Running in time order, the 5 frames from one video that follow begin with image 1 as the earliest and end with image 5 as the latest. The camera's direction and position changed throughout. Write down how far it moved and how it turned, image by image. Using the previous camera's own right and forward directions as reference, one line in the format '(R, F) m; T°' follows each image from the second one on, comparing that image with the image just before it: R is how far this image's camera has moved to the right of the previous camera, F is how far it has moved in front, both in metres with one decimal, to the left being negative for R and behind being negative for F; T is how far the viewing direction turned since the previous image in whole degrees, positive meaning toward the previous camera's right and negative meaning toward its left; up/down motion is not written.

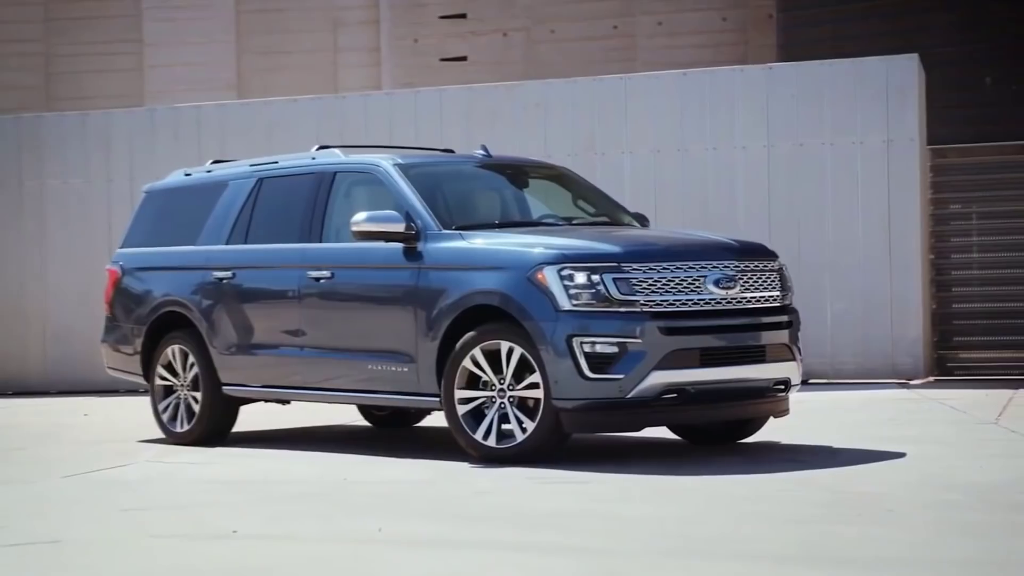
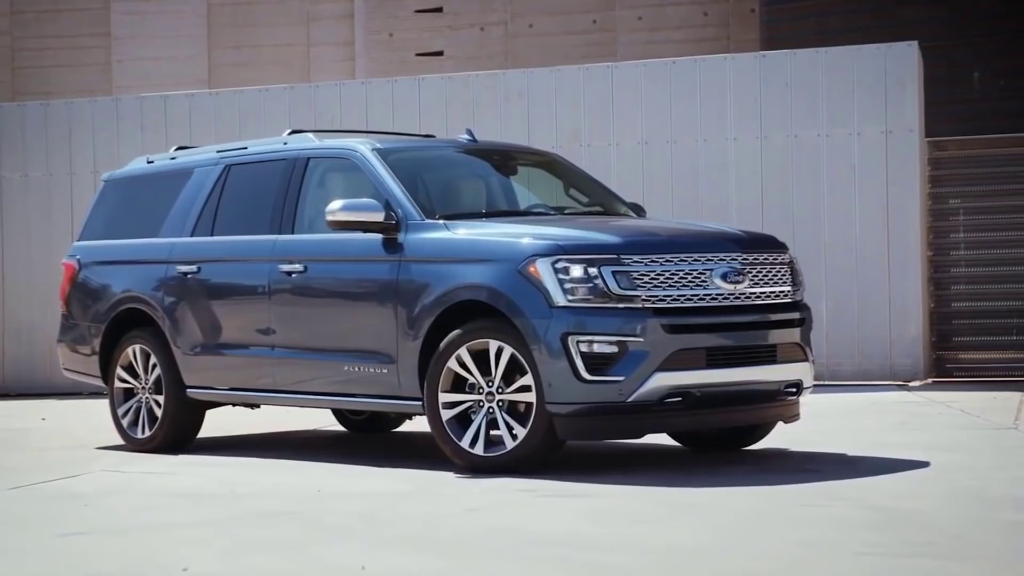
(-0.1, +0.8) m; +1°
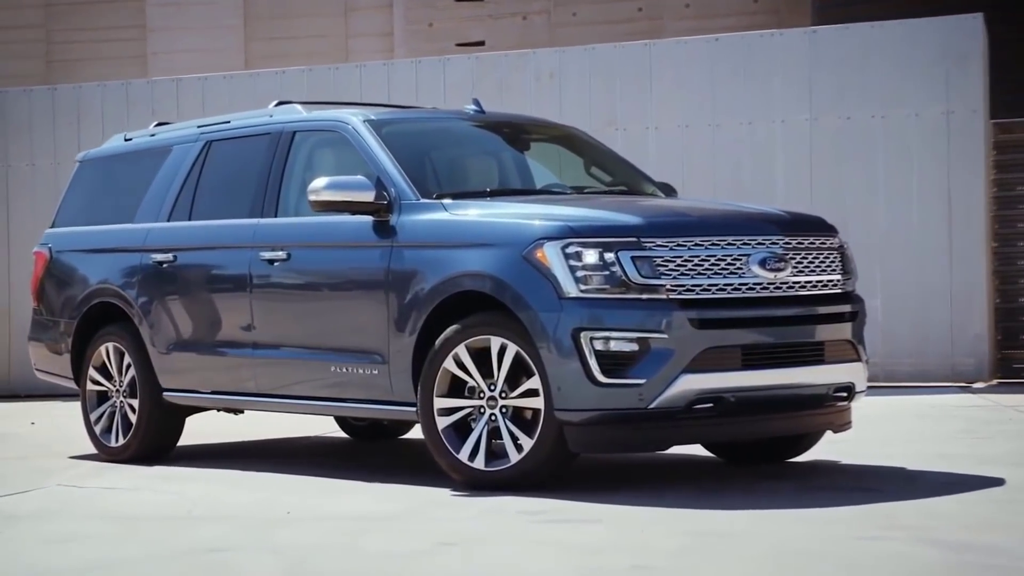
(+0.2, +1.2) m; -2°
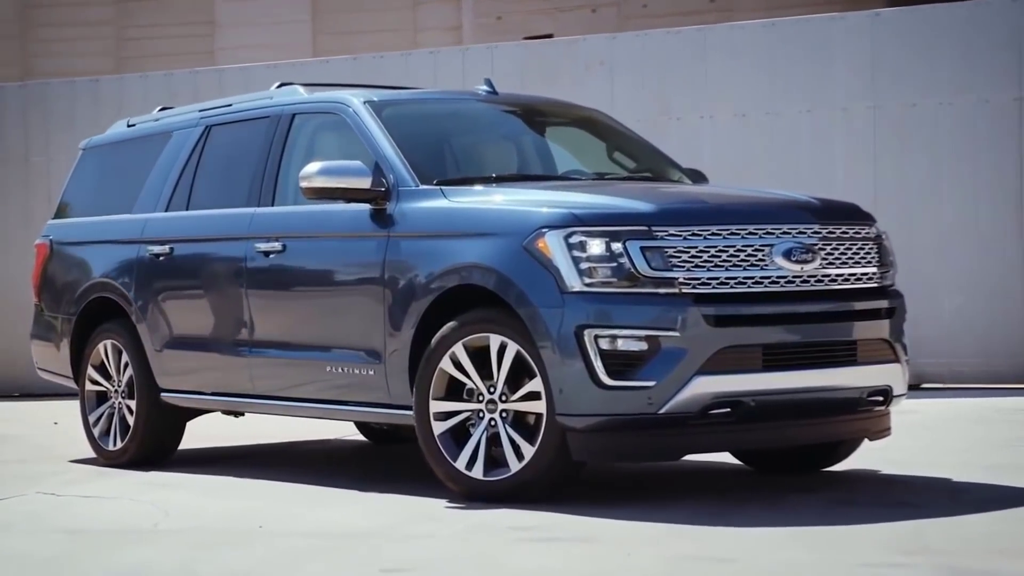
(+0.4, +0.6) m; -3°
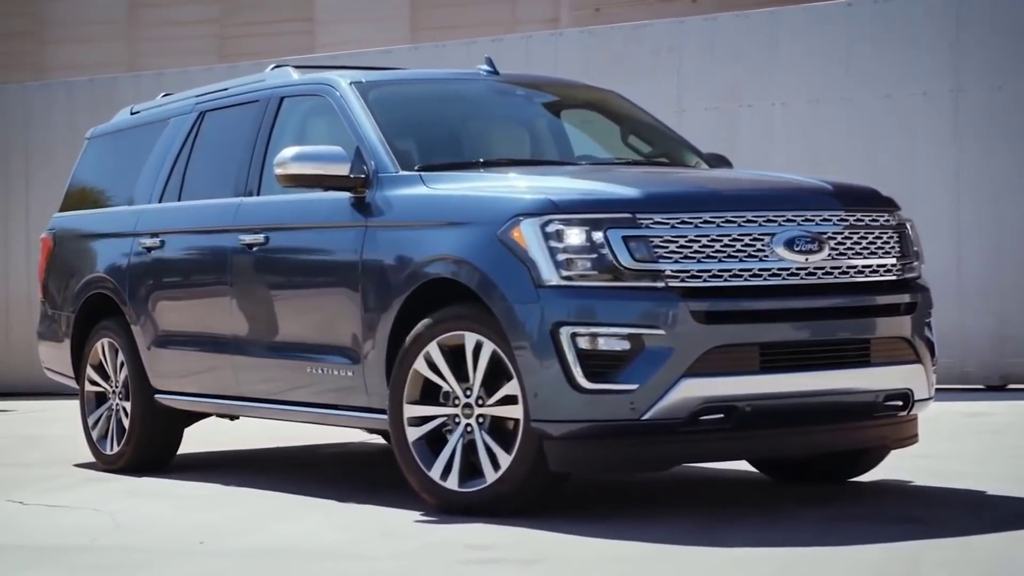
(+0.6, +0.6) m; -4°
